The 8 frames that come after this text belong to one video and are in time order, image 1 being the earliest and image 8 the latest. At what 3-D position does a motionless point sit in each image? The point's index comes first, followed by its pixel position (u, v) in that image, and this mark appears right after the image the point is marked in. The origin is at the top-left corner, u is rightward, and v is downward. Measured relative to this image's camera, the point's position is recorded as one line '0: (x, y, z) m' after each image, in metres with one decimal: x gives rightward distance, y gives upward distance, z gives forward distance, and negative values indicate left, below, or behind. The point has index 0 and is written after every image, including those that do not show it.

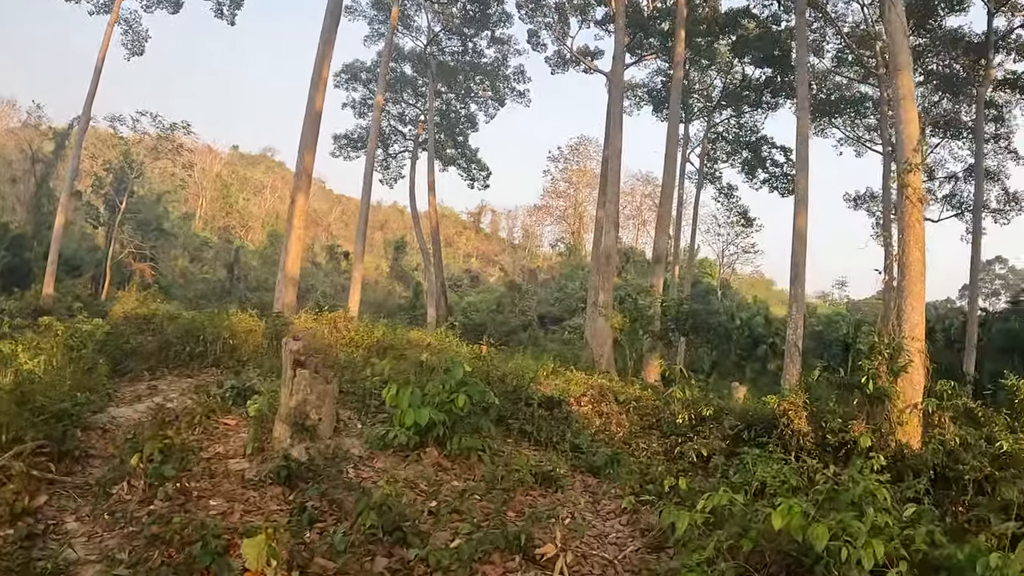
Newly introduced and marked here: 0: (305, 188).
0: (-3.4, +1.6, +11.6) m
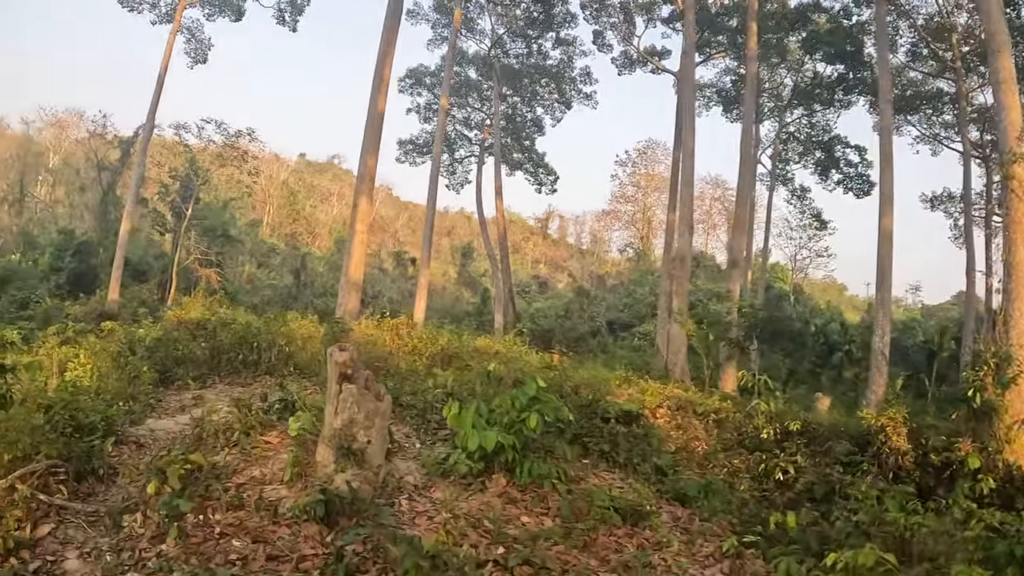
0: (-2.3, +1.6, +11.3) m
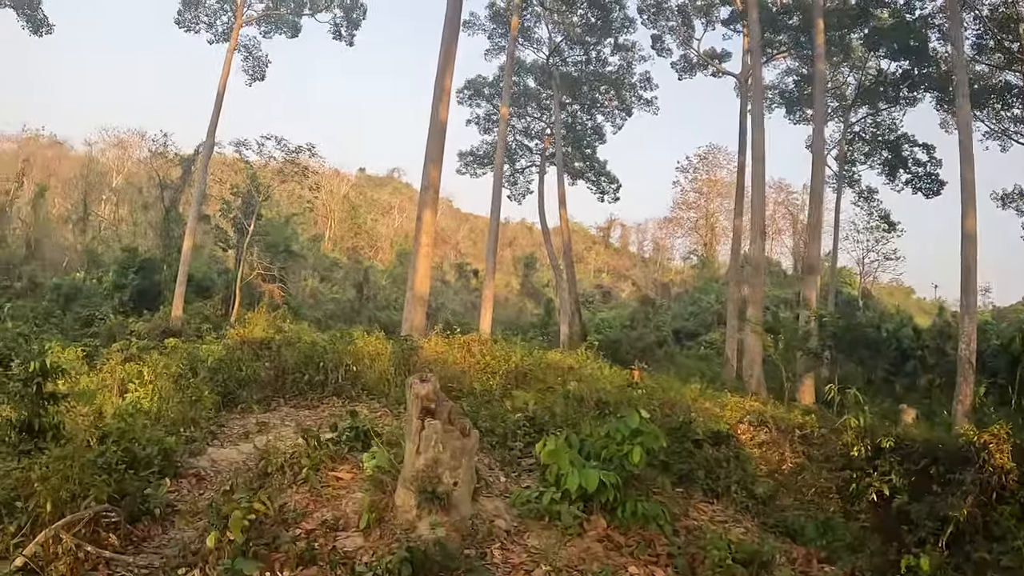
0: (-1.2, +1.3, +10.9) m
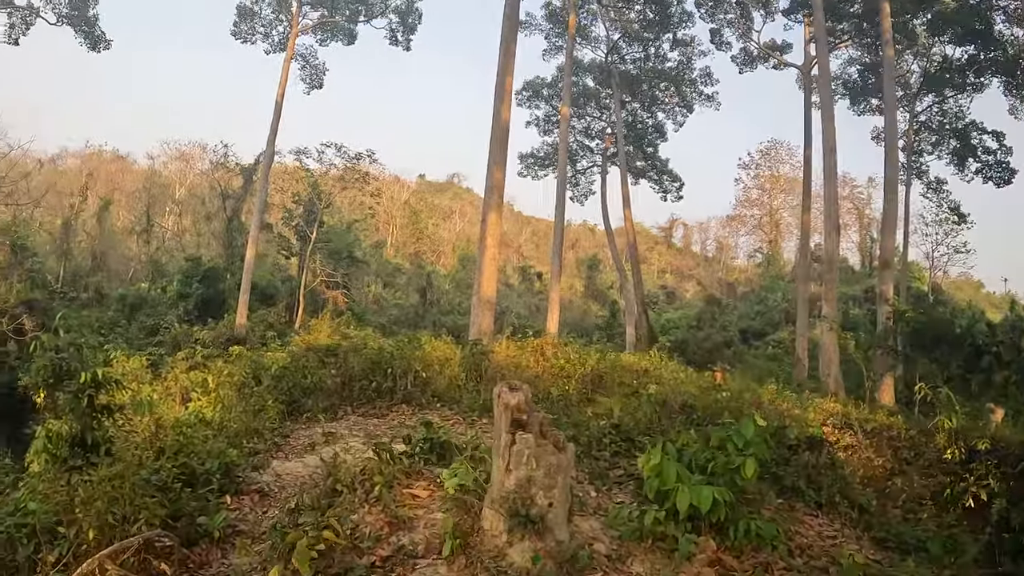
0: (-0.2, +1.3, +10.6) m
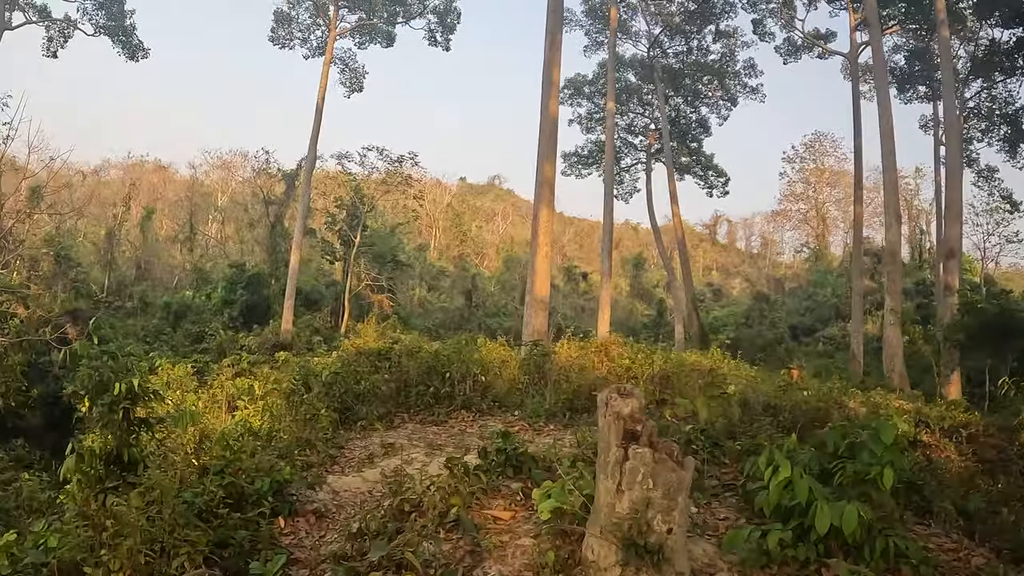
0: (+0.5, +1.3, +10.2) m
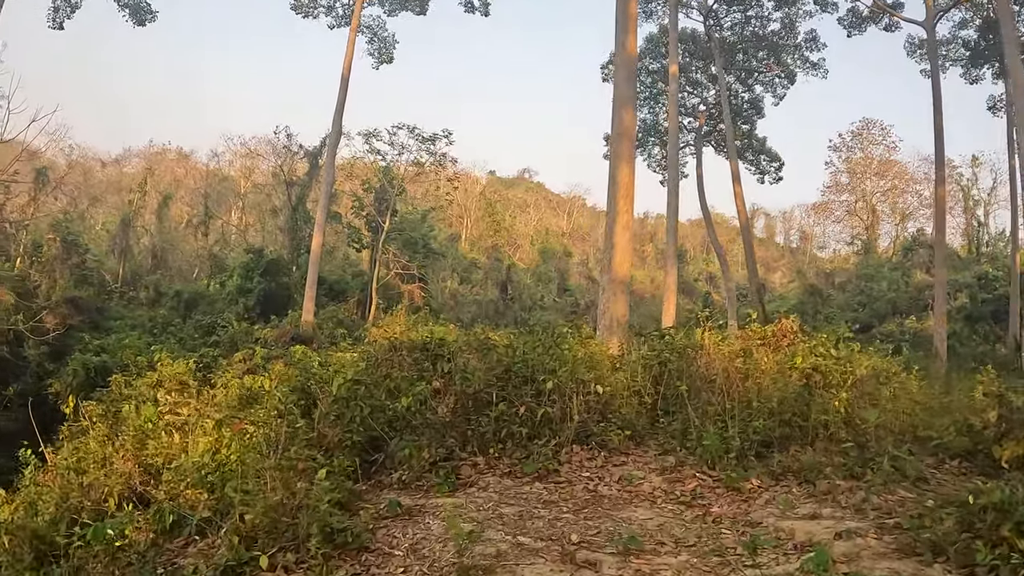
0: (+1.2, +1.6, +8.2) m
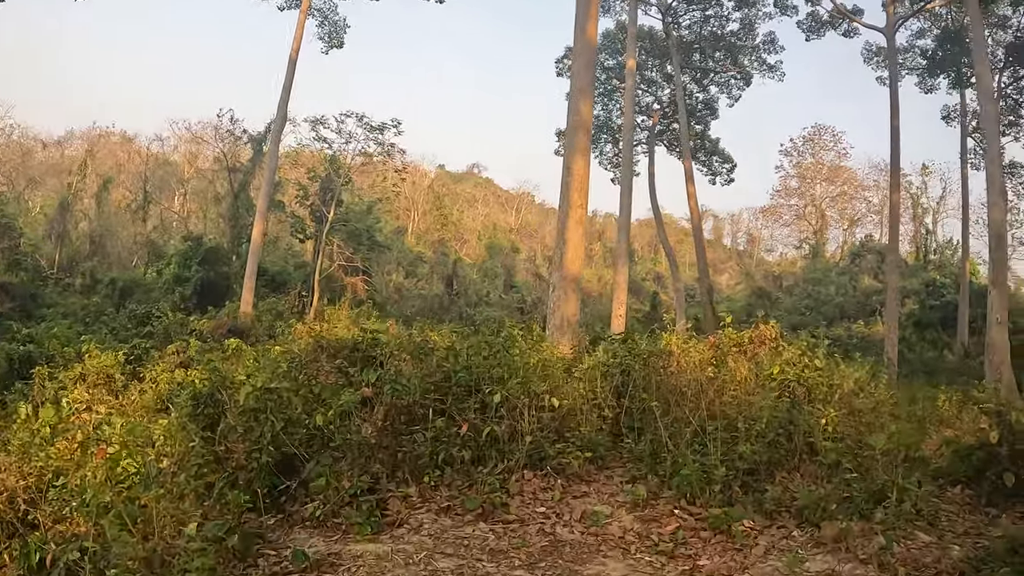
0: (+0.8, +1.6, +7.8) m
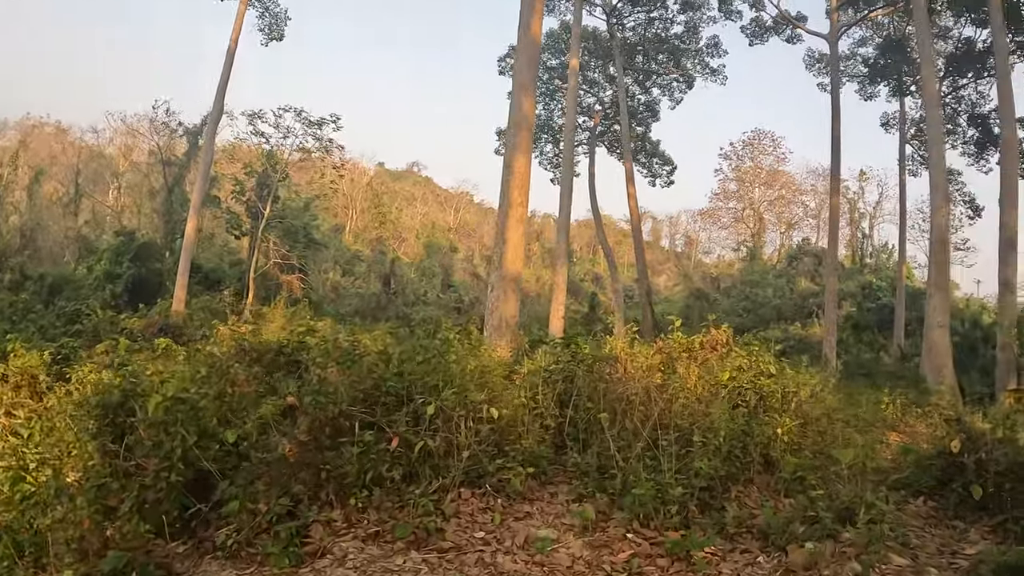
0: (+0.3, +1.6, +7.6) m
